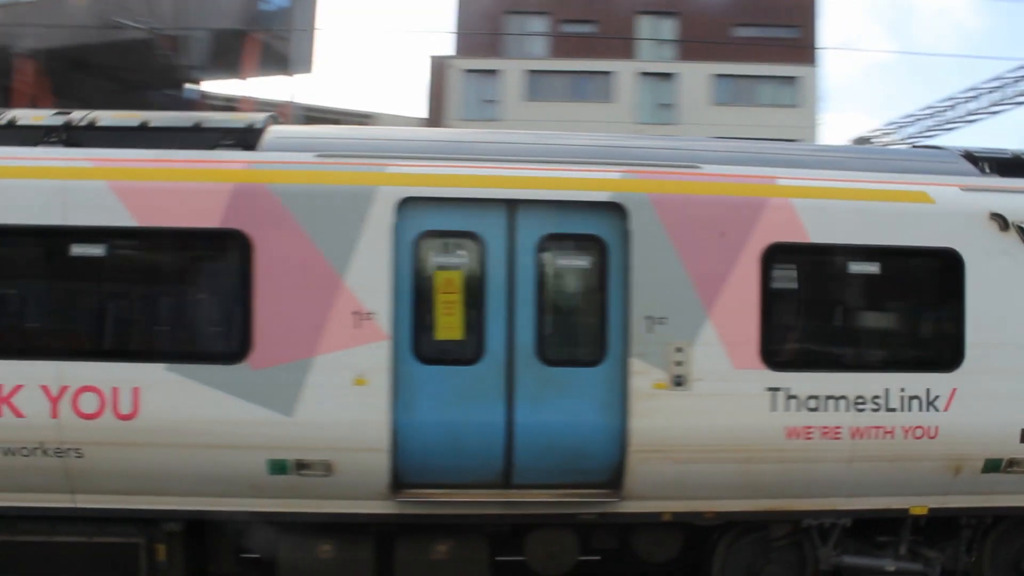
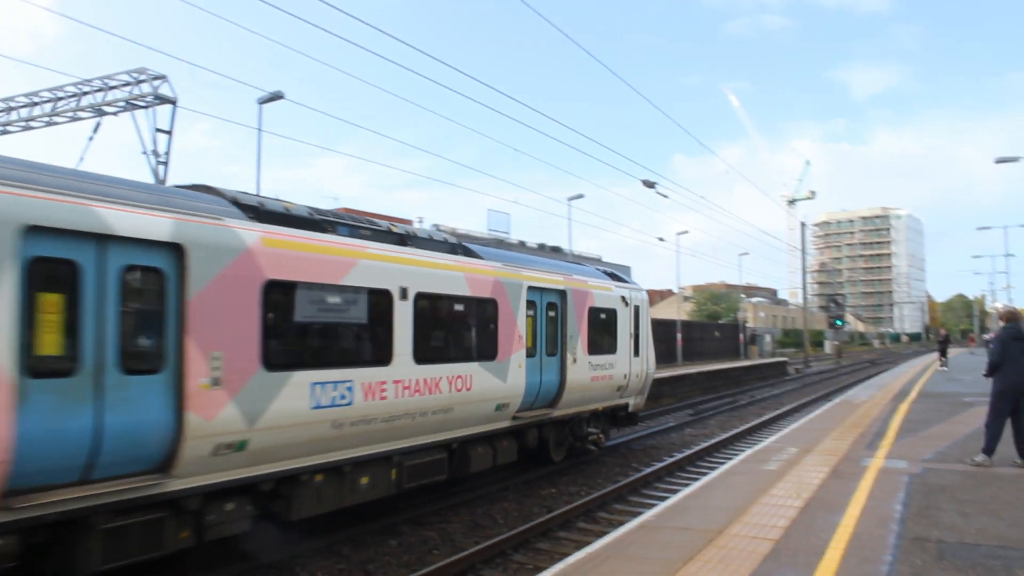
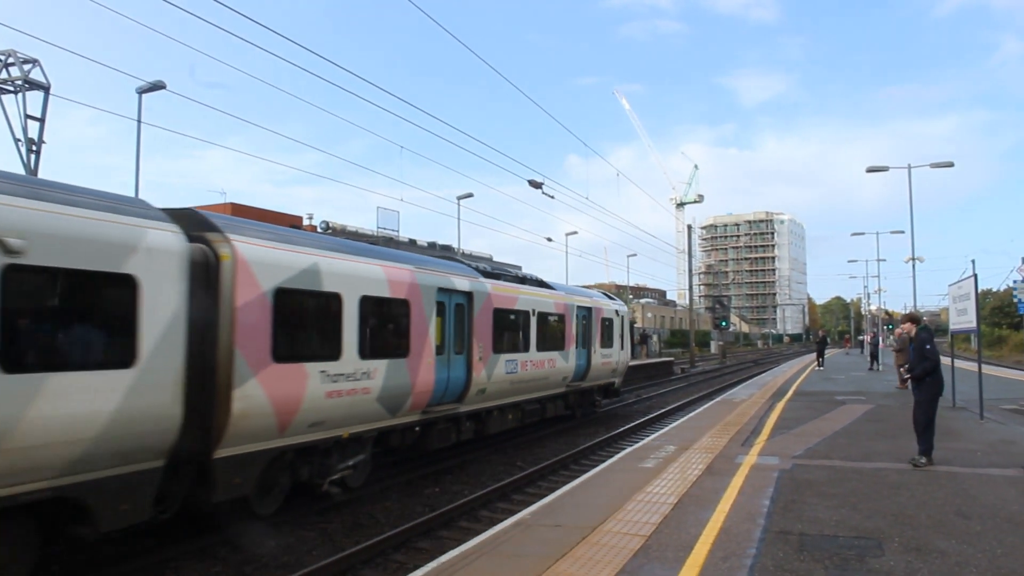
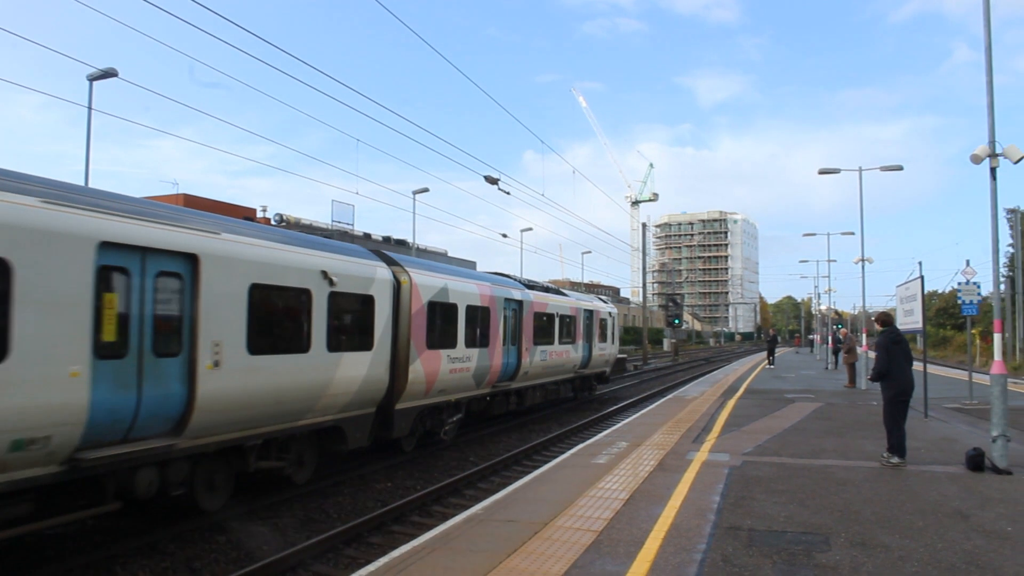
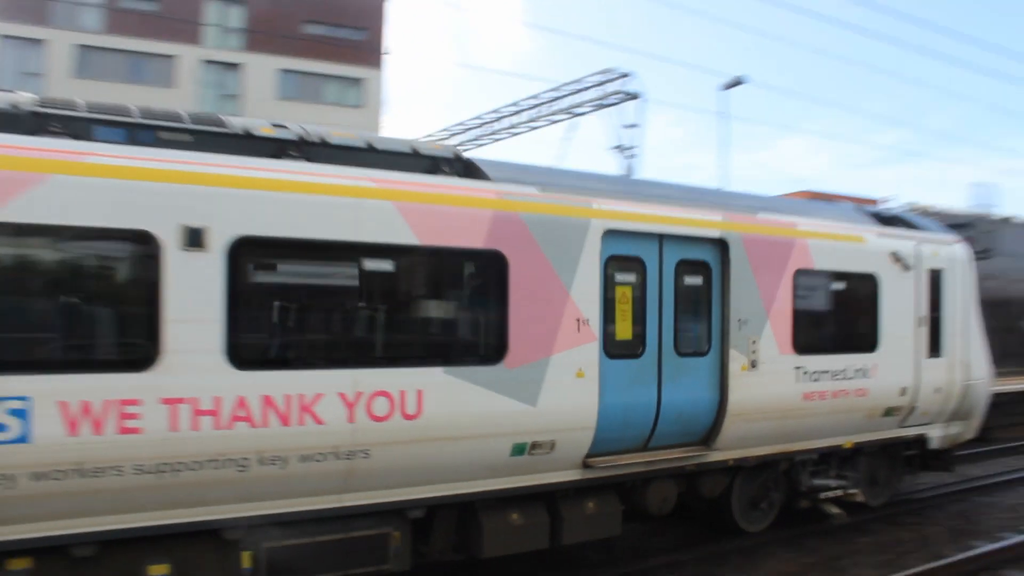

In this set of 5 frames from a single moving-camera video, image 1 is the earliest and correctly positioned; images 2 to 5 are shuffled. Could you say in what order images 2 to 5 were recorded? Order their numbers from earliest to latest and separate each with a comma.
5, 2, 3, 4
